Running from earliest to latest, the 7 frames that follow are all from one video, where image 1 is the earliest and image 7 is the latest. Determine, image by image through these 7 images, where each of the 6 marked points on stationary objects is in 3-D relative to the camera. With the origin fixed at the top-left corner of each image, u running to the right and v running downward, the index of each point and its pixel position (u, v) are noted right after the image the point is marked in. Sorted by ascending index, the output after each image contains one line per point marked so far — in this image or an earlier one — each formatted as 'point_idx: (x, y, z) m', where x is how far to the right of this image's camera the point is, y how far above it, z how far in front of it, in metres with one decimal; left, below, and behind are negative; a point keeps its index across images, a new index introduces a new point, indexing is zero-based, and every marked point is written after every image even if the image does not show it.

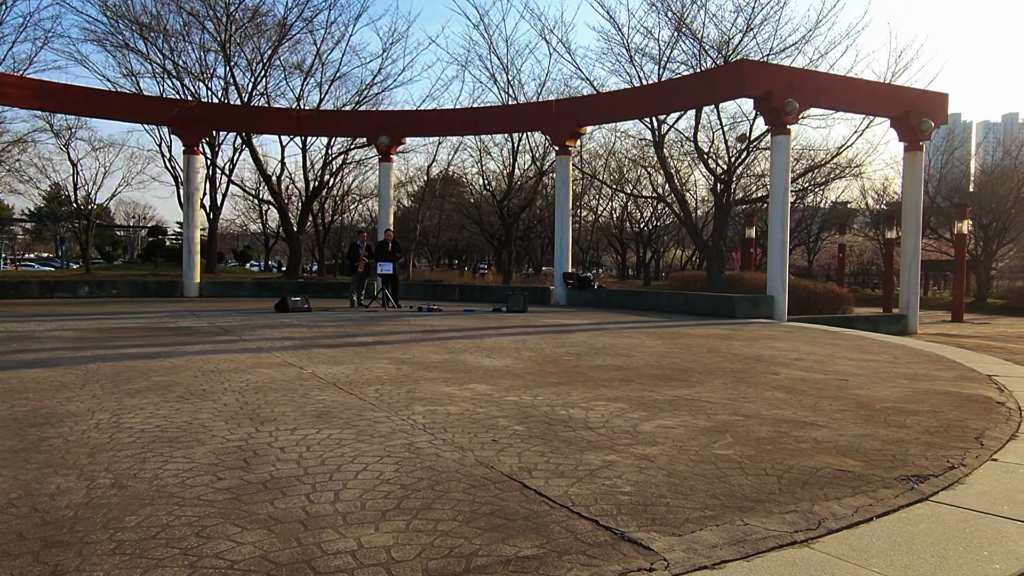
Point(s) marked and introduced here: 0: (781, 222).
0: (+6.3, +1.5, +16.8) m
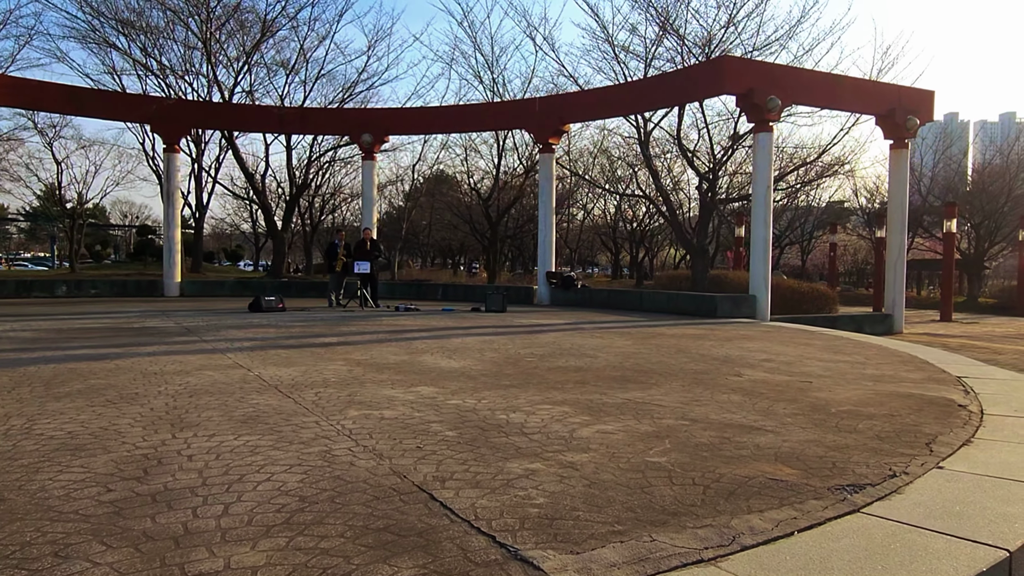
0: (+5.8, +1.5, +16.6) m
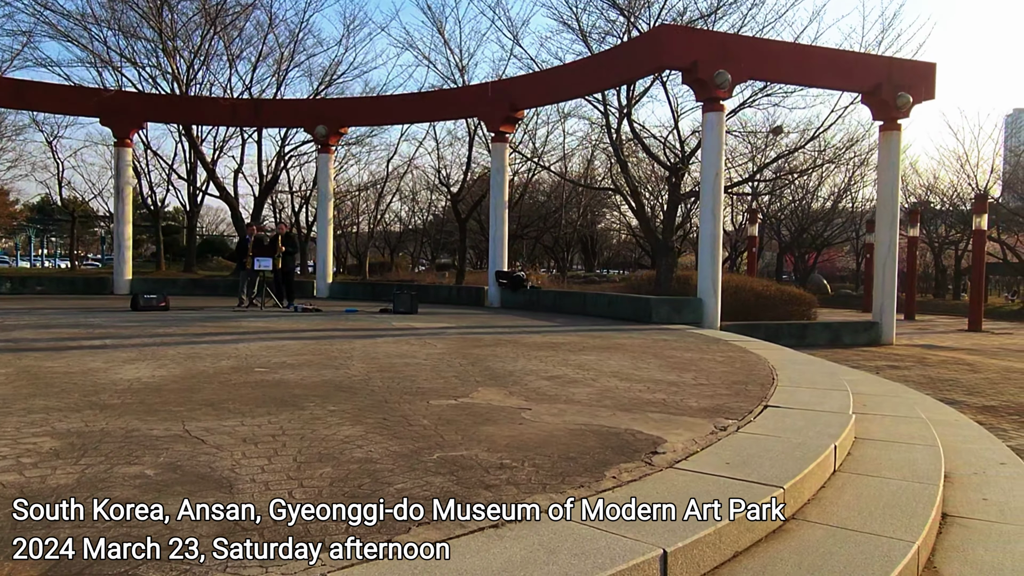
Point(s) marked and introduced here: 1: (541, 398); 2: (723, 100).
0: (+4.0, +1.5, +14.5) m
1: (+0.2, -0.9, +5.8) m
2: (+4.2, +3.8, +14.5) m
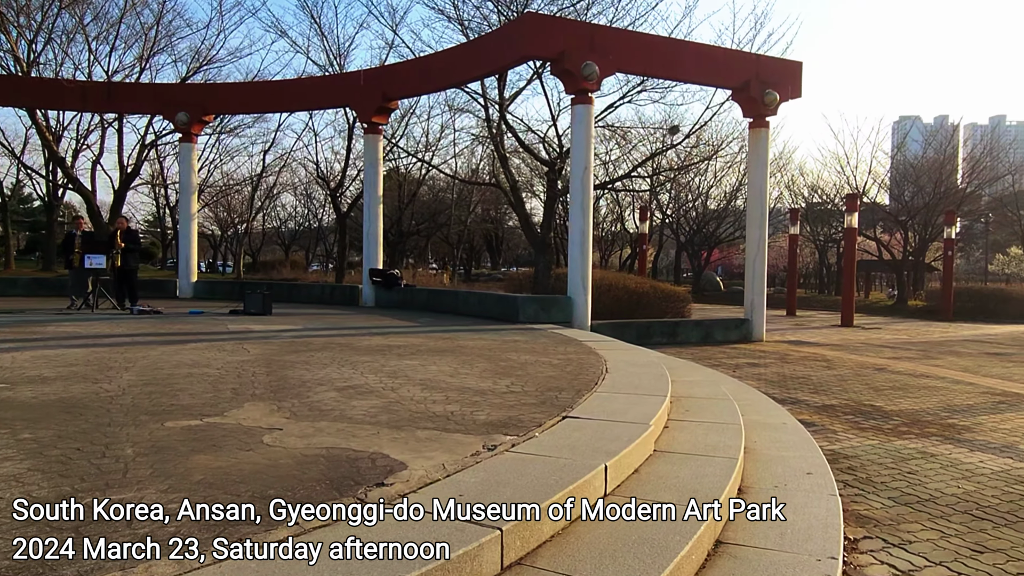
0: (+1.4, +1.5, +14.1) m
1: (-1.4, -0.9, +5.0) m
2: (+1.6, +3.8, +14.1) m
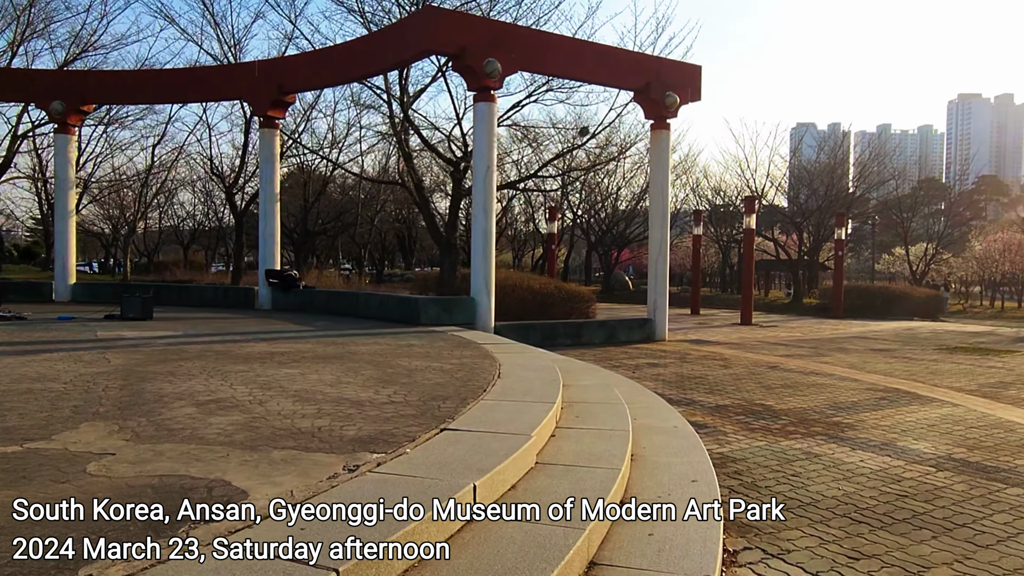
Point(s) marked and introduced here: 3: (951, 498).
0: (-0.5, +1.5, +13.8) m
1: (-2.2, -0.9, +4.5) m
2: (-0.3, +3.8, +13.9) m
3: (+3.1, -1.5, +5.1) m
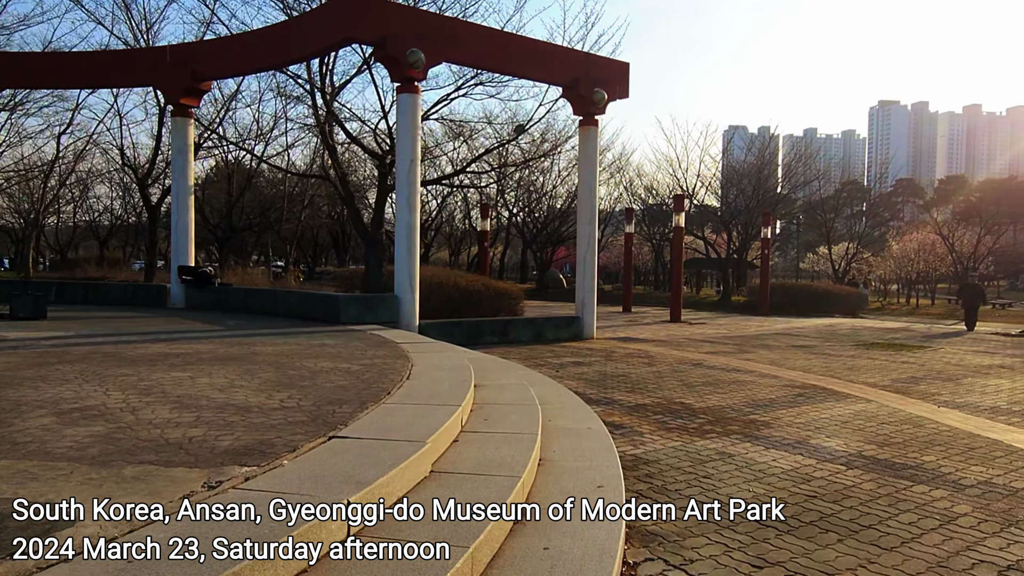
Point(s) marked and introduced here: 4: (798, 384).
0: (-1.9, +1.6, +13.4) m
1: (-2.8, -0.9, +4.0) m
2: (-1.8, +3.9, +13.5) m
3: (+2.4, -1.4, +5.0) m
4: (+4.0, -1.3, +10.1) m
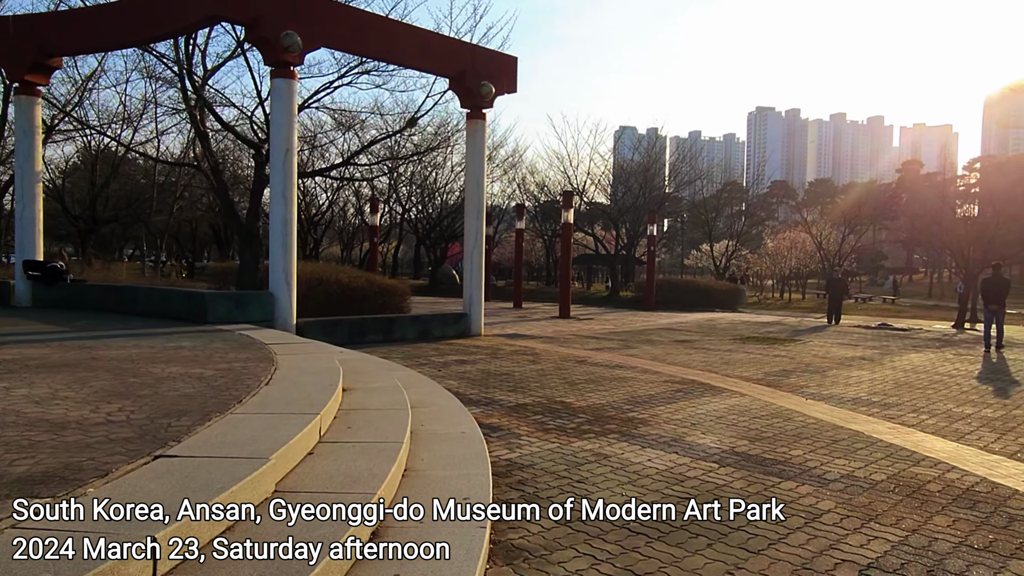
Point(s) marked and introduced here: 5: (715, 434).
0: (-4.0, +1.6, +12.6) m
1: (-3.5, -0.9, +3.2) m
2: (-3.8, +3.9, +12.7) m
3: (+1.5, -1.4, +5.0) m
4: (+2.3, -1.3, +10.3) m
5: (+1.9, -1.4, +6.9) m
